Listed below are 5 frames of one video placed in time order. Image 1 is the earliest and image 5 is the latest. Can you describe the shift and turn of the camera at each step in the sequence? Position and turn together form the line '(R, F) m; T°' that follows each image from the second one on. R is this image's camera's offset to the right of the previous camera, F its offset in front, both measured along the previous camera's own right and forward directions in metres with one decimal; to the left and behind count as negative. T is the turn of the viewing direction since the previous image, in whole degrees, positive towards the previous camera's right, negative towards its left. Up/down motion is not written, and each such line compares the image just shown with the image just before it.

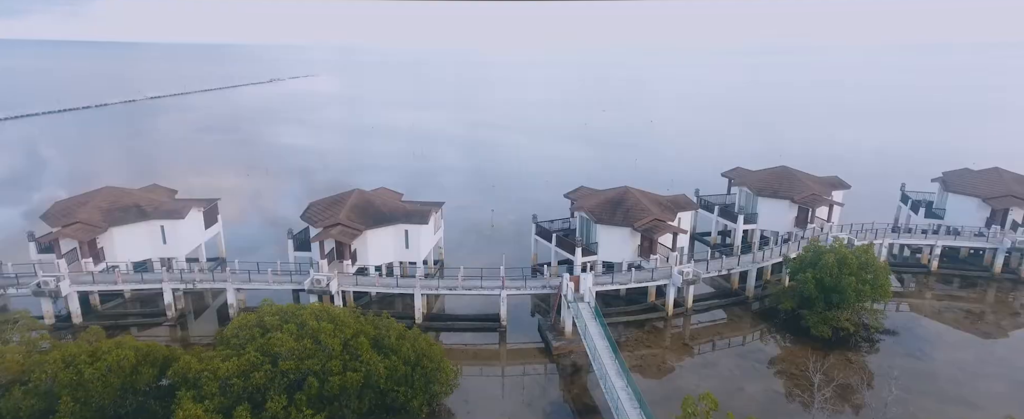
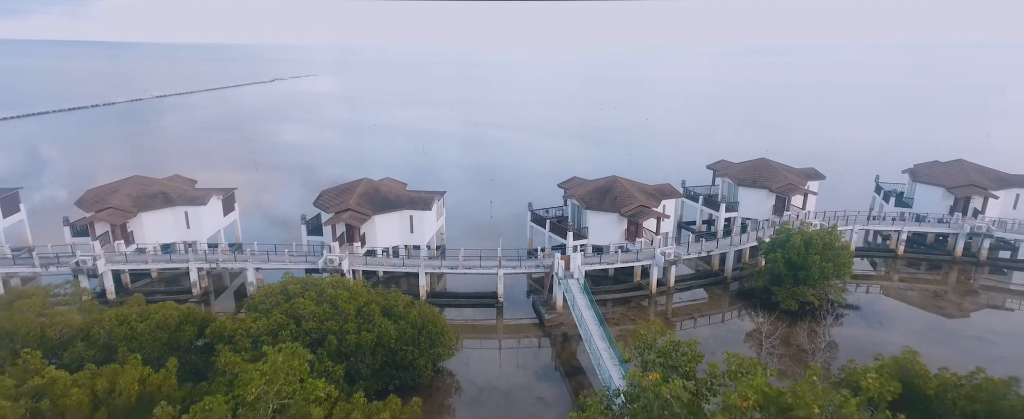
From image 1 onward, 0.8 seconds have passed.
(+0.2, -2.4) m; 0°
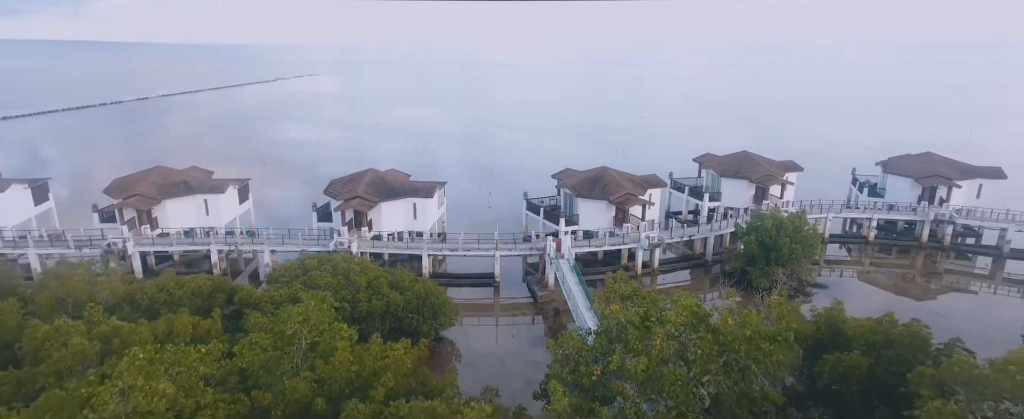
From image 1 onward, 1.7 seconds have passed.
(+0.2, -2.4) m; 0°
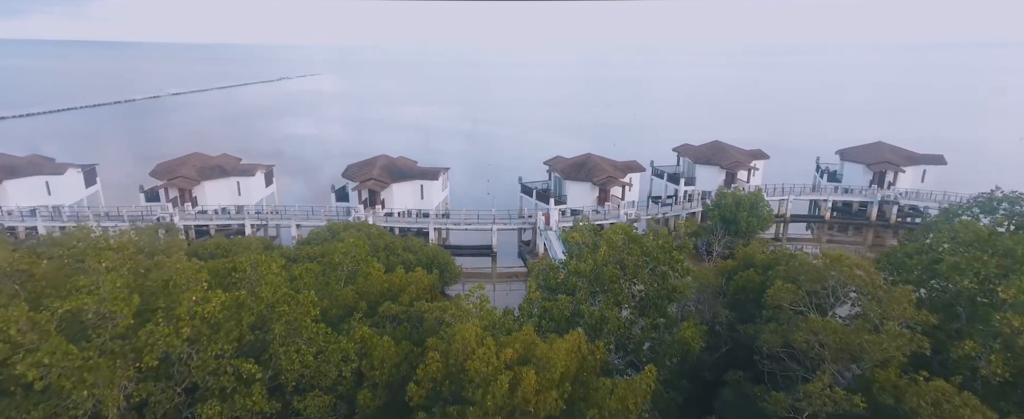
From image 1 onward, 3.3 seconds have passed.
(+0.3, -4.5) m; 0°
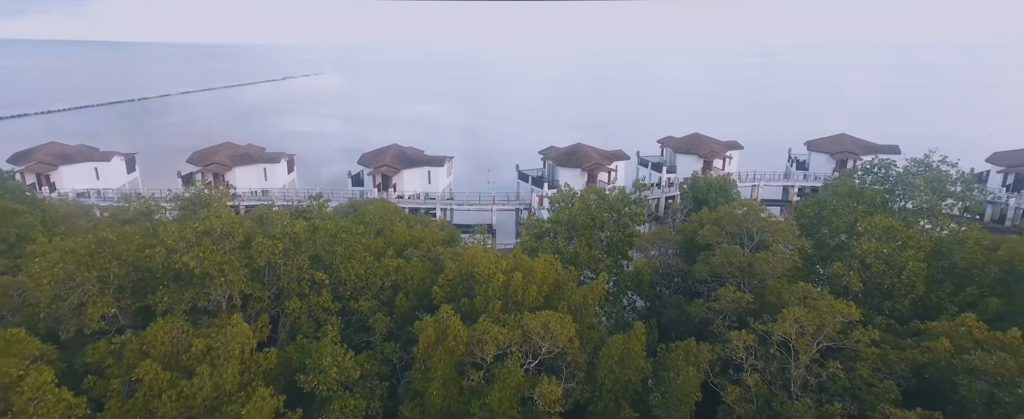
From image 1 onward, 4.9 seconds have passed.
(+0.1, -4.5) m; 0°
